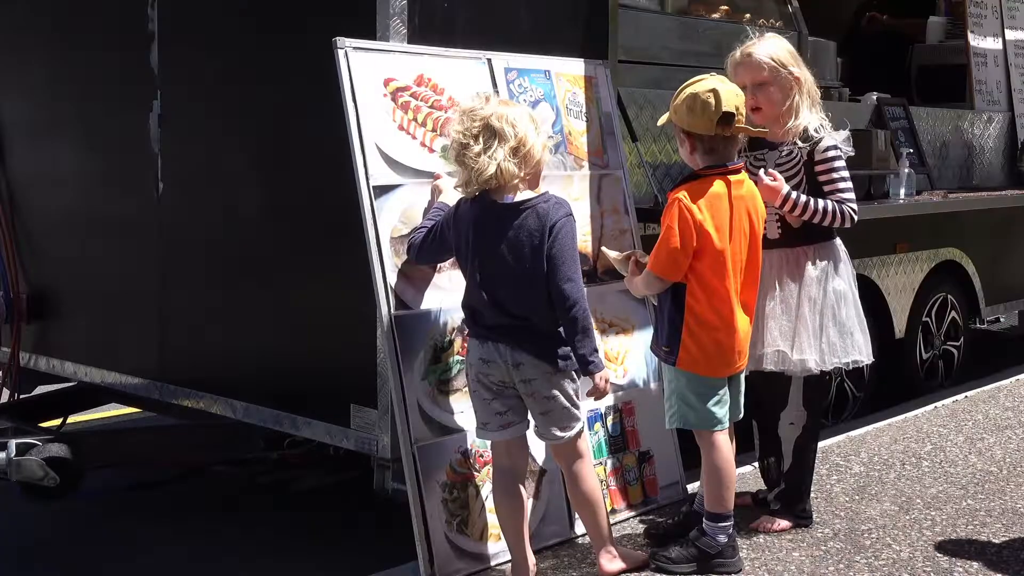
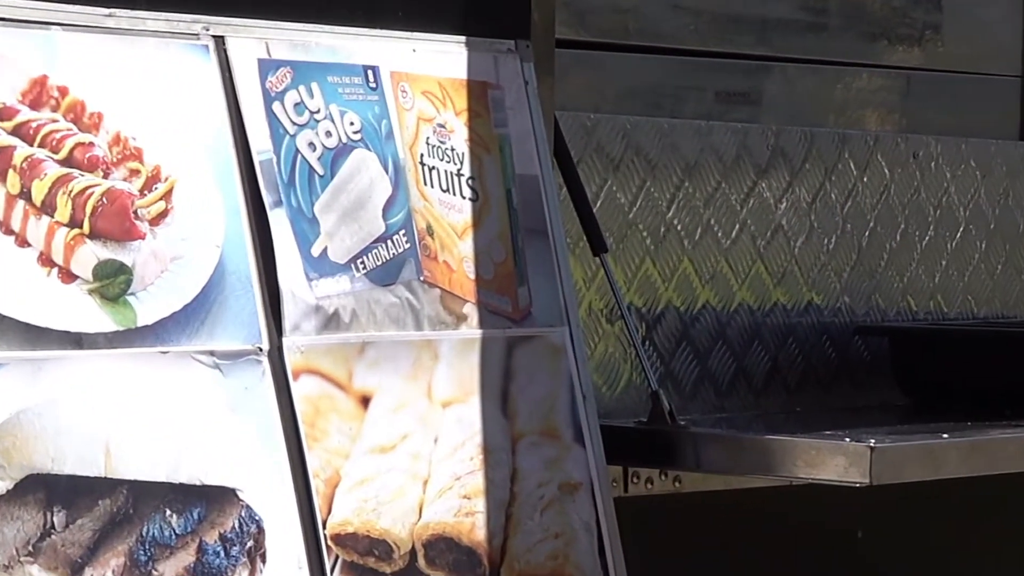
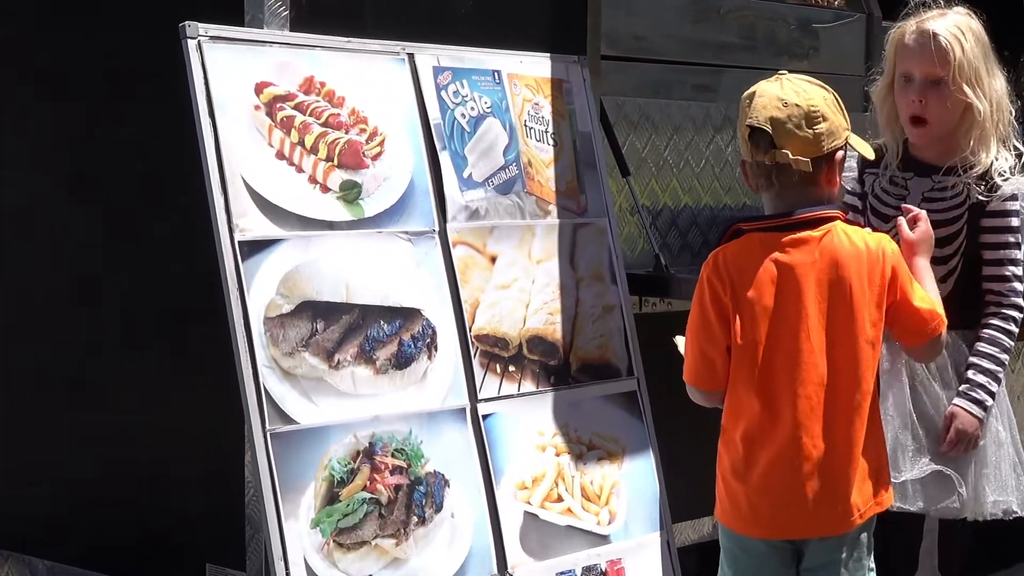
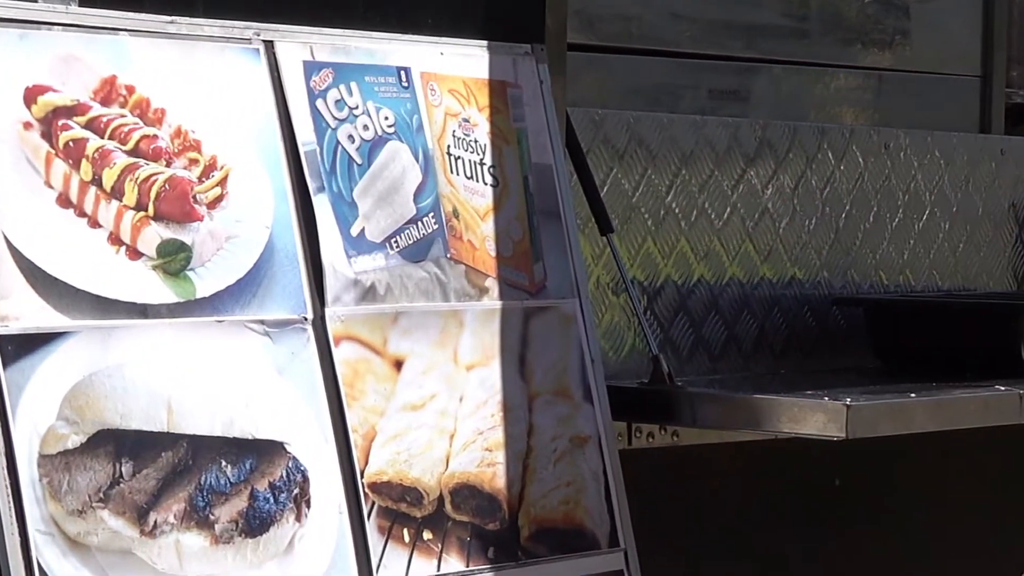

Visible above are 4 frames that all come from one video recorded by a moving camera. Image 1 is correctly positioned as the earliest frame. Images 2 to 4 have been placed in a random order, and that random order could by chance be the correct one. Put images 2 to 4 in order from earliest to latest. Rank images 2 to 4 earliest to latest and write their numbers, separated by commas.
3, 4, 2
